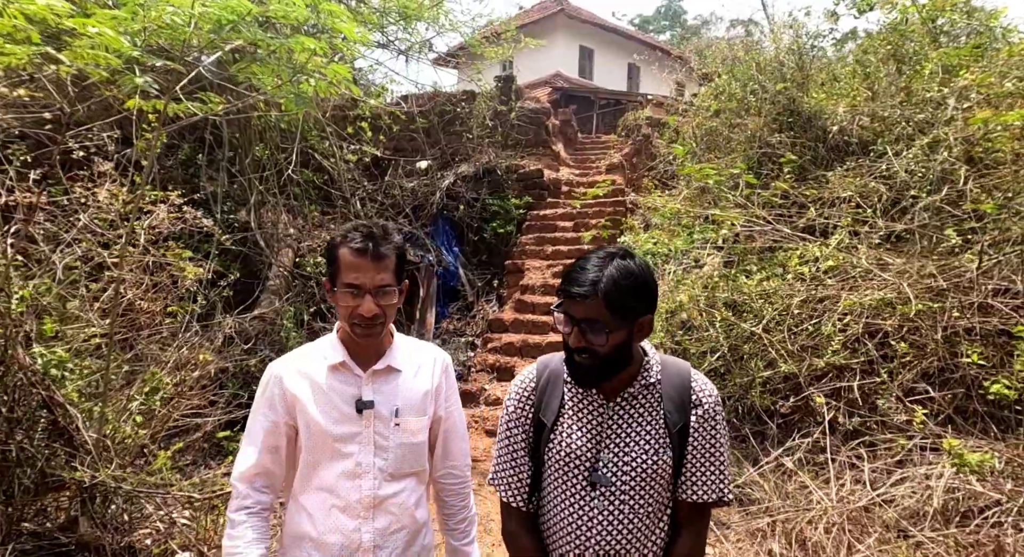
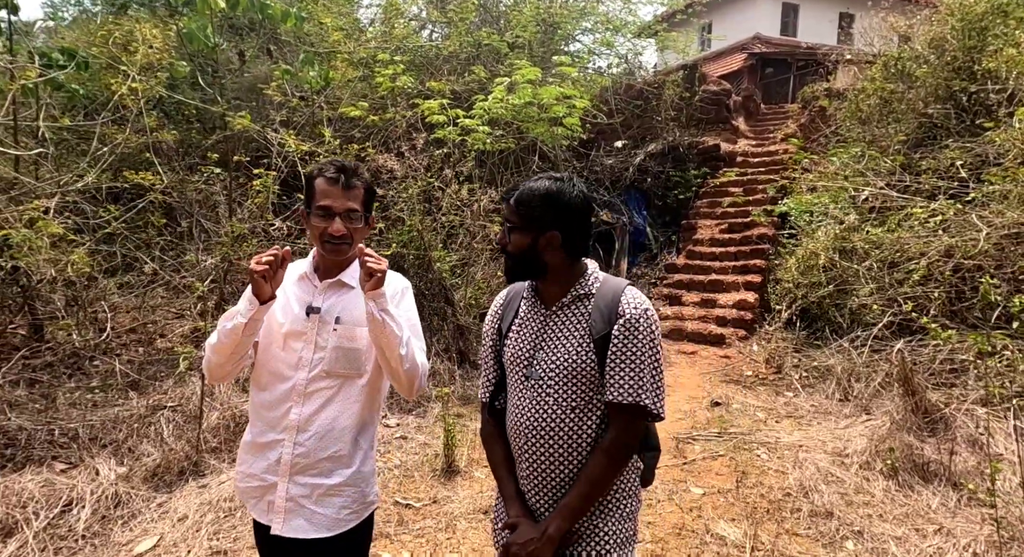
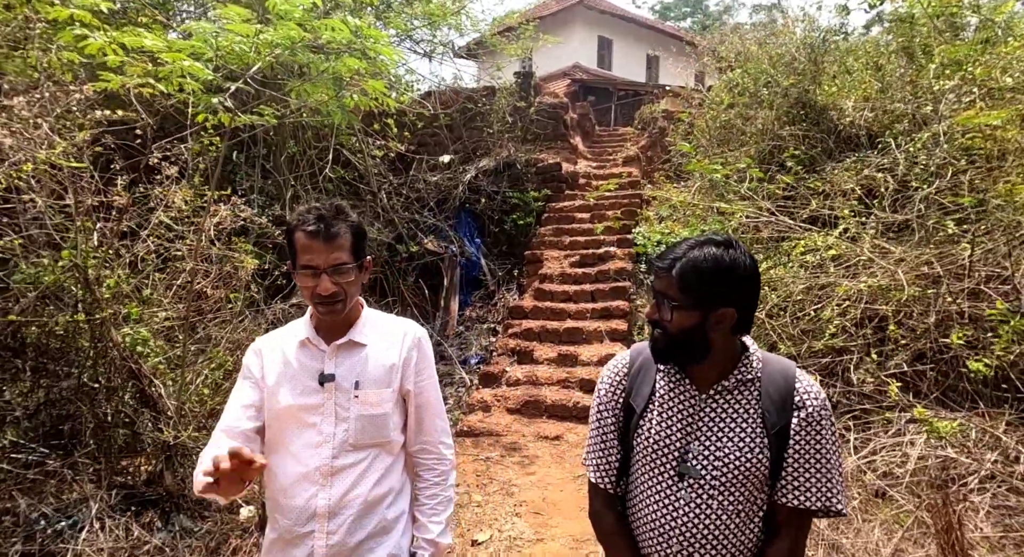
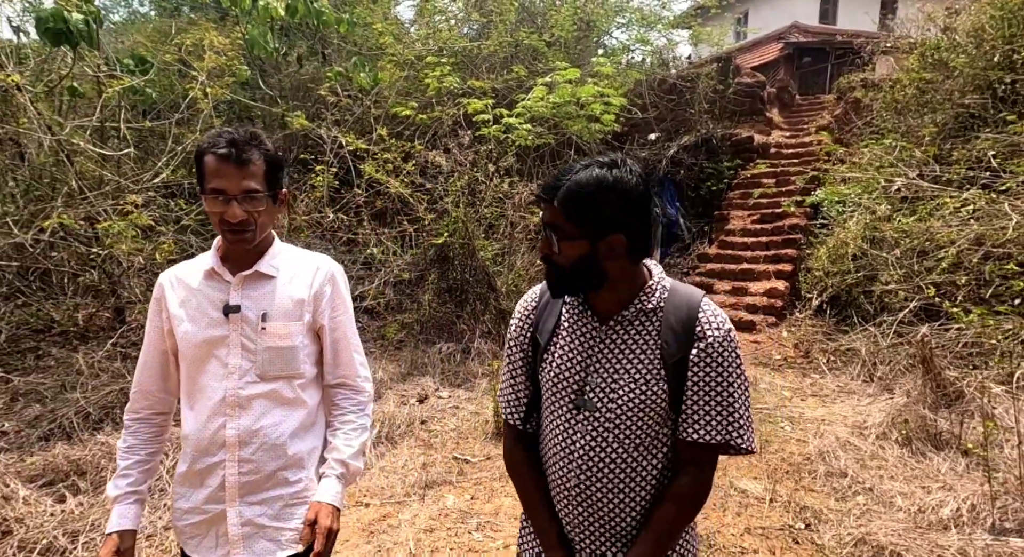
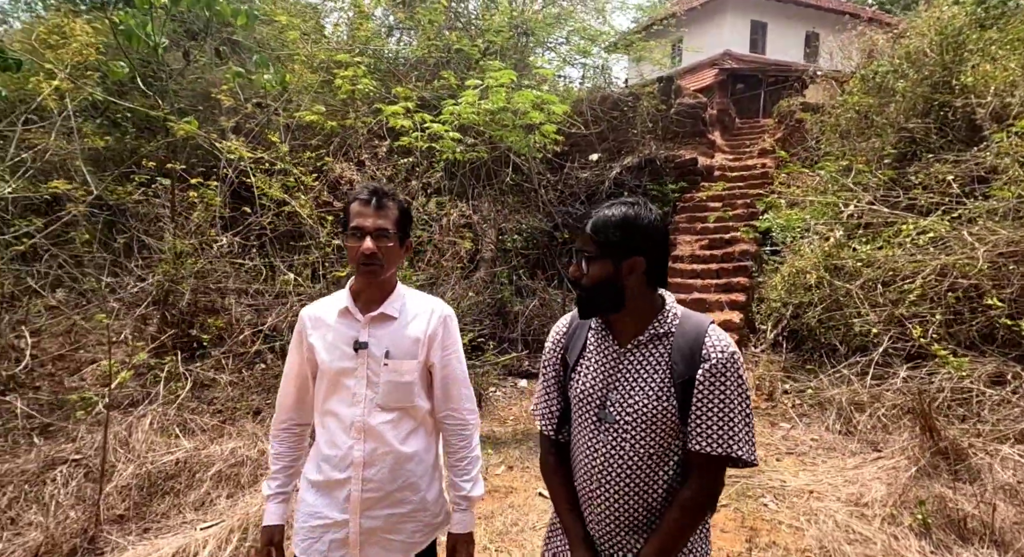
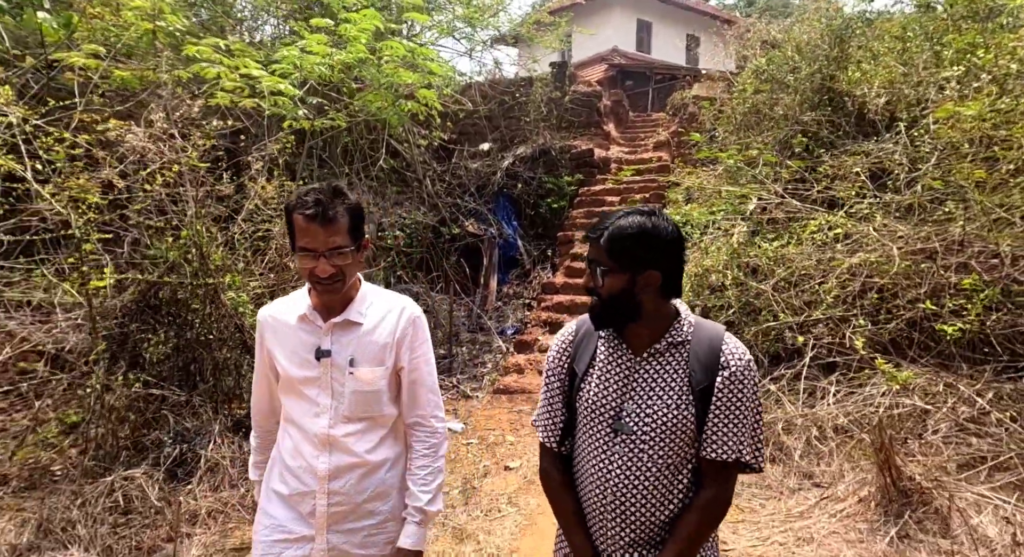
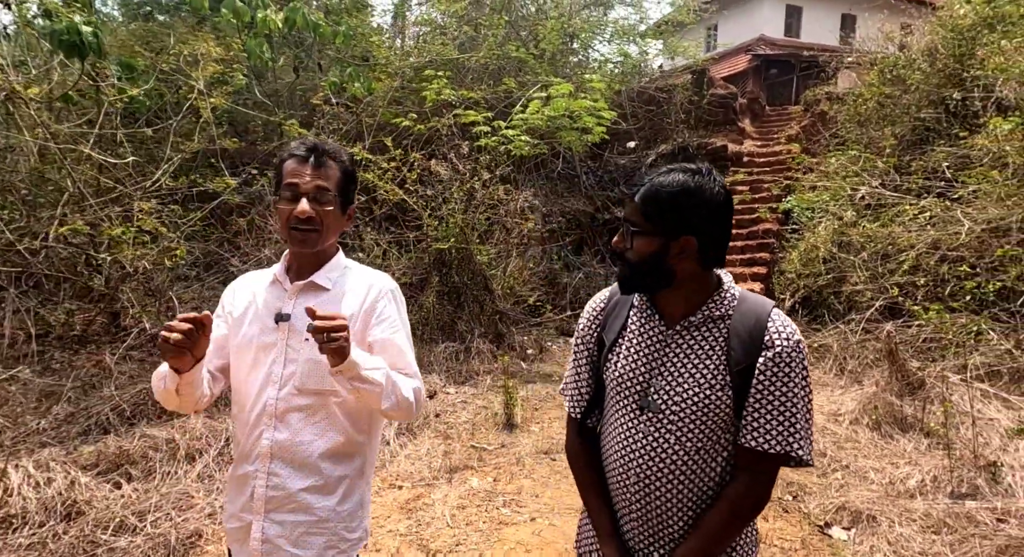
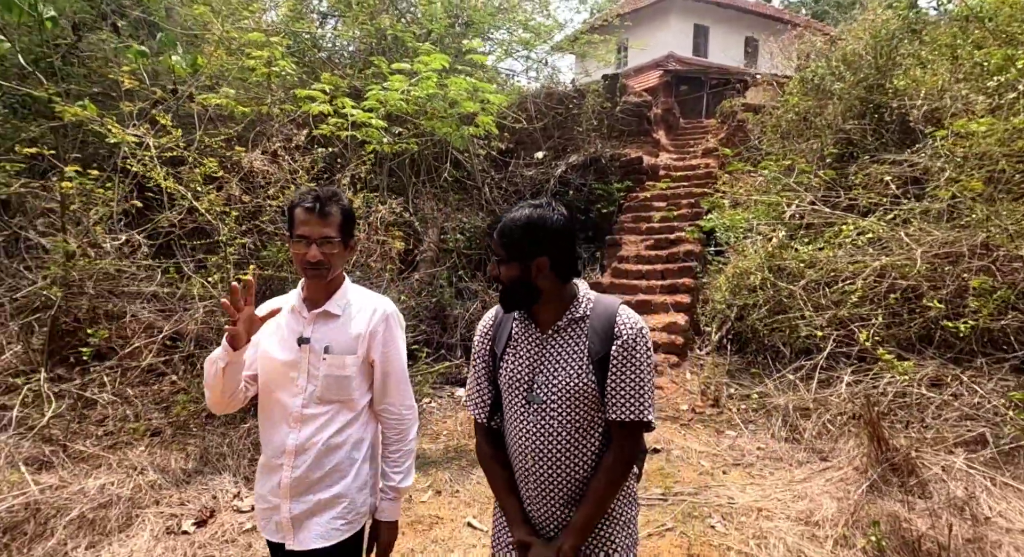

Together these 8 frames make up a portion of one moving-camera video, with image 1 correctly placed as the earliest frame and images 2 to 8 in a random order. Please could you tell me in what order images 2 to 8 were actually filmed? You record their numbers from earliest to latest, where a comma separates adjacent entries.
3, 6, 8, 5, 2, 4, 7
